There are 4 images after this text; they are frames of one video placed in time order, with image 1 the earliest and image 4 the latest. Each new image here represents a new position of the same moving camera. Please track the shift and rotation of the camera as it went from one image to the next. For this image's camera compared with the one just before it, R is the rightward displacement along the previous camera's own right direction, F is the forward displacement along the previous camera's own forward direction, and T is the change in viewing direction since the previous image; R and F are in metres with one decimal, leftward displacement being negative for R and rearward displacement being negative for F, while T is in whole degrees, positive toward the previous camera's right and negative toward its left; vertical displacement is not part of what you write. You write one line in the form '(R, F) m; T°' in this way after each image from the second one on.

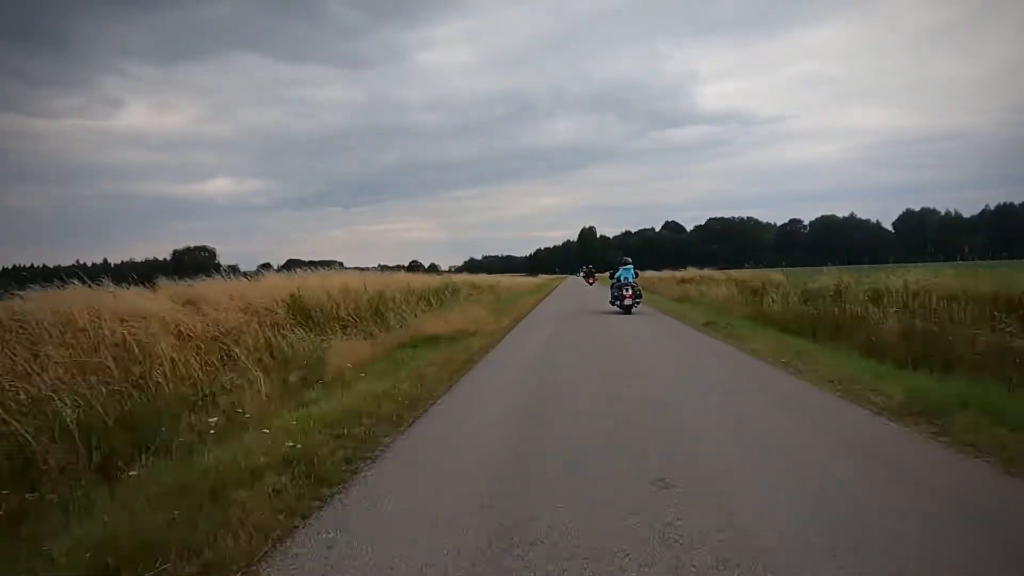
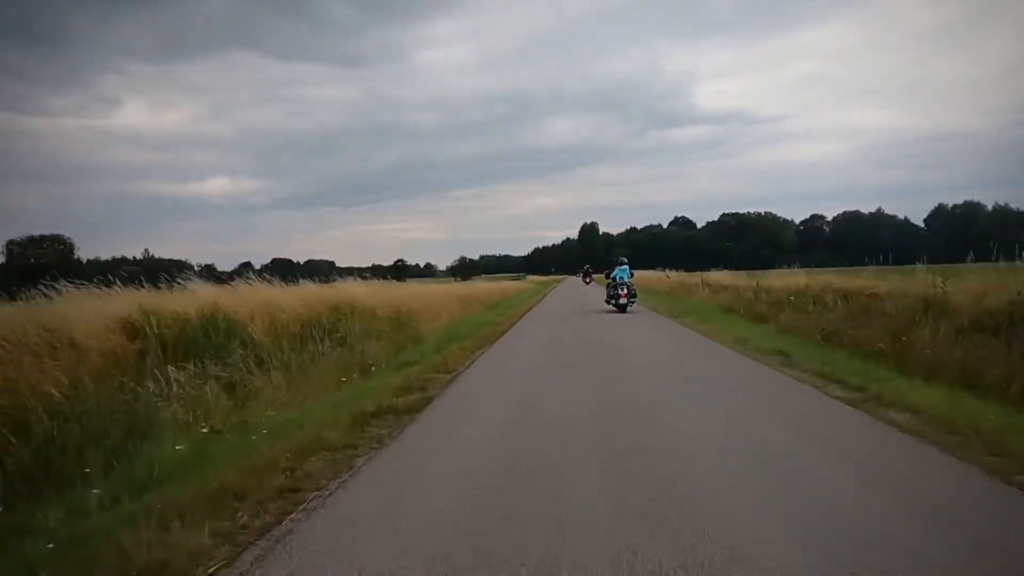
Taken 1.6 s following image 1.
(+0.2, +2.0) m; 0°
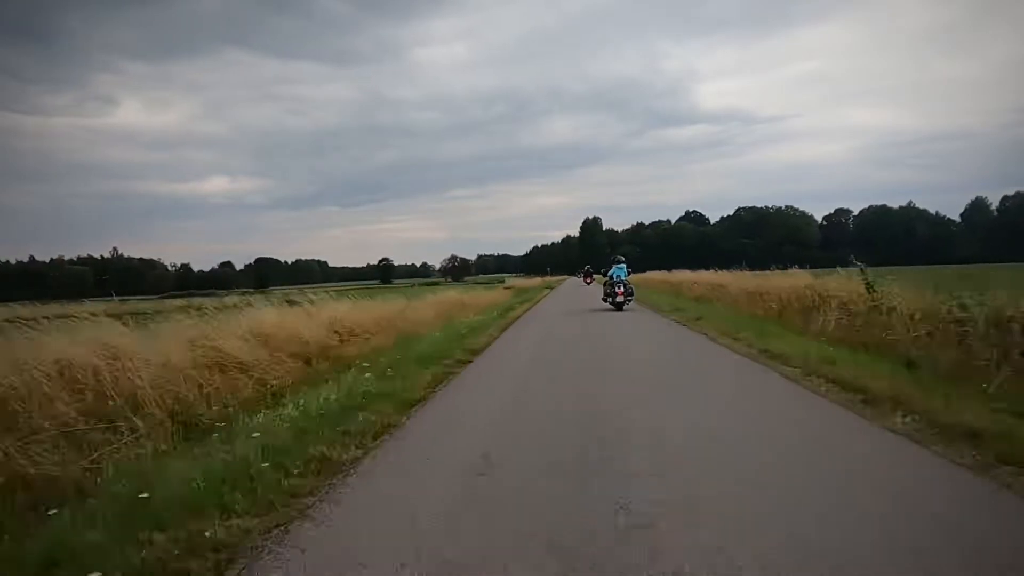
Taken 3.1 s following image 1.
(+0.1, +1.9) m; 0°
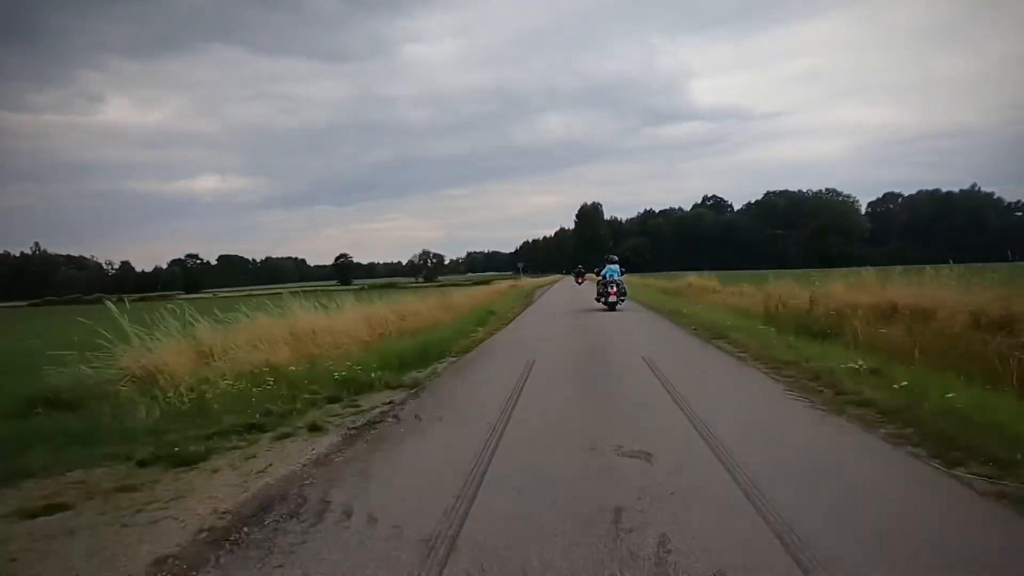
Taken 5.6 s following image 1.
(+0.3, +3.4) m; 0°
